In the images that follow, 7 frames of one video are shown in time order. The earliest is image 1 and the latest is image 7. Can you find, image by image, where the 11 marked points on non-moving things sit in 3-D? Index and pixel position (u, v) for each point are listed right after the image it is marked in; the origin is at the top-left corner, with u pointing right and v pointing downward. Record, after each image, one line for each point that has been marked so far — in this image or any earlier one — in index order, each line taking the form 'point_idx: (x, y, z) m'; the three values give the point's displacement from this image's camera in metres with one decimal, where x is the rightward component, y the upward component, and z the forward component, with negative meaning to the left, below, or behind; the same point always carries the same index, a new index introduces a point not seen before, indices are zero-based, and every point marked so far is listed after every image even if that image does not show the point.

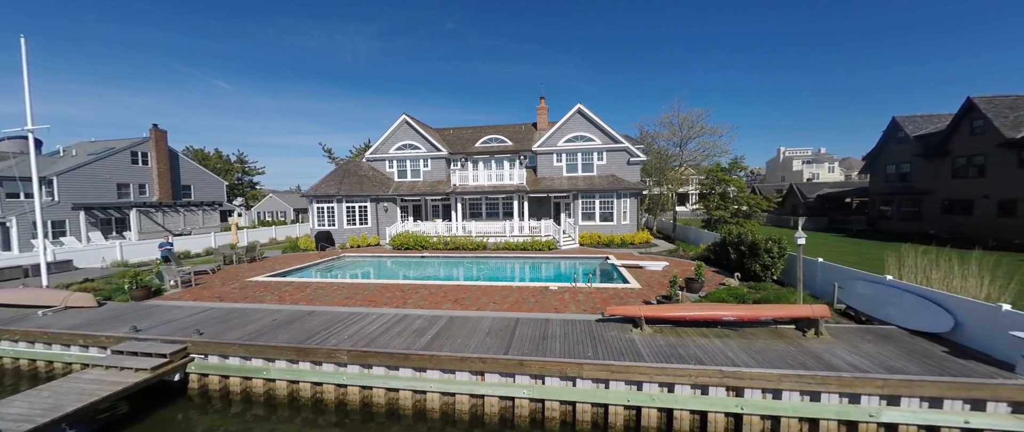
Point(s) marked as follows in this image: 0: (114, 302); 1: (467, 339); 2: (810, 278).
0: (-14.0, -3.1, +11.3) m
1: (-1.1, -2.9, +7.6) m
2: (+9.8, -2.2, +10.7) m
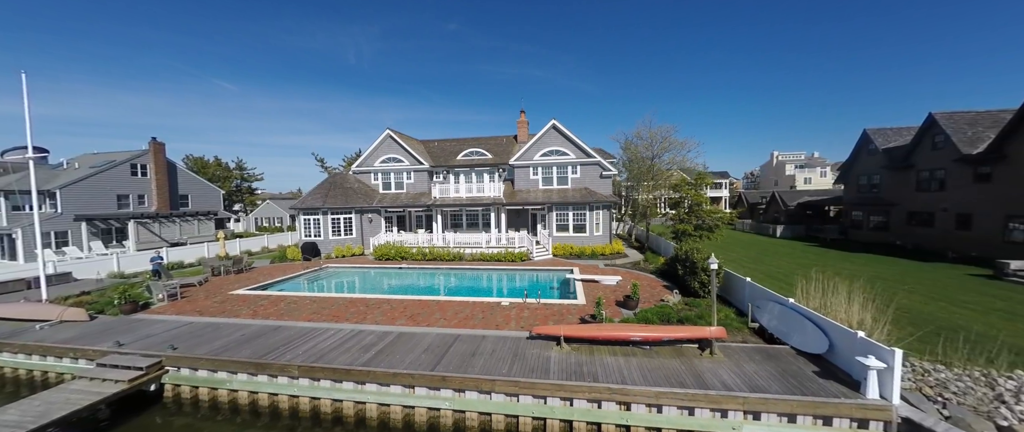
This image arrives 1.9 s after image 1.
0: (-15.7, -3.9, +12.4) m
1: (-2.8, -3.7, +8.5) m
2: (+8.1, -3.0, +11.5) m
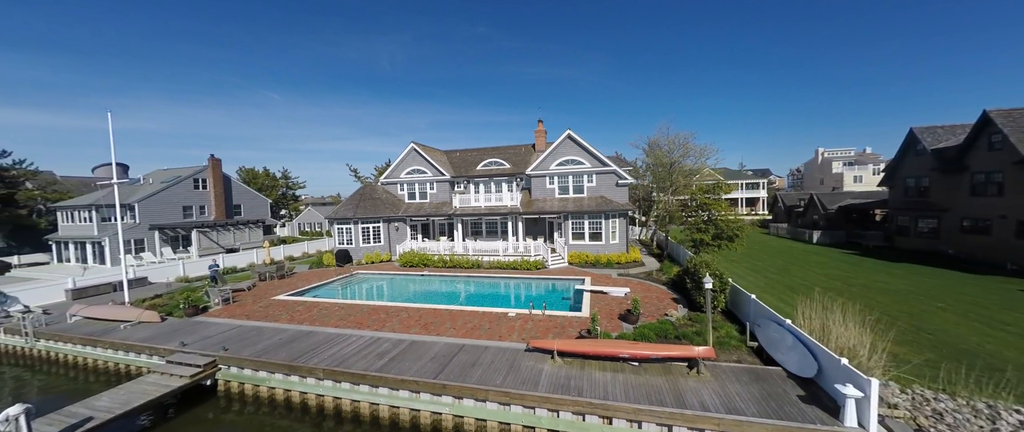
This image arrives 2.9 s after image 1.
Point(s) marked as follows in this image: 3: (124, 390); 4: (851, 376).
0: (-15.4, -4.6, +14.5) m
1: (-2.9, -4.3, +9.5) m
2: (+8.3, -3.5, +11.5) m
3: (-11.7, -5.2, +9.7) m
4: (+6.8, -3.2, +6.5) m
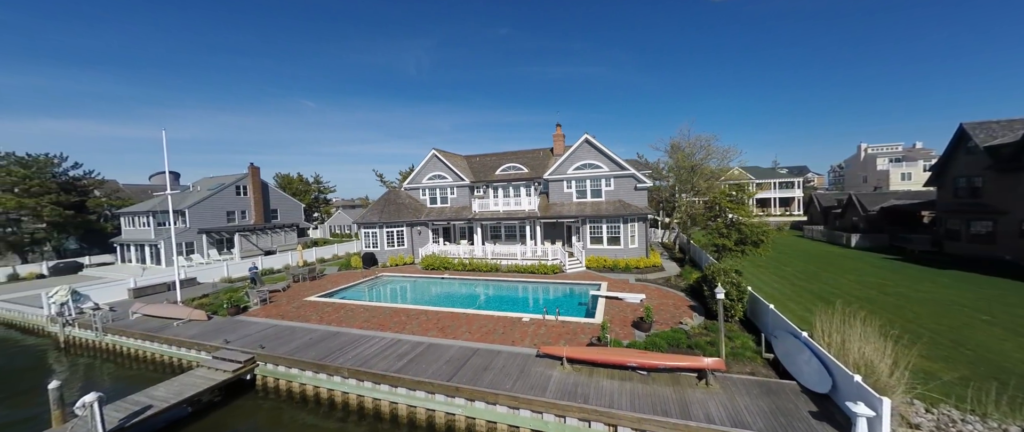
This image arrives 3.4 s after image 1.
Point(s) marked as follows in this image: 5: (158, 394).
0: (-14.6, -5.0, +15.9) m
1: (-2.6, -4.7, +10.0) m
2: (+8.7, -3.8, +11.2) m
3: (-11.3, -5.6, +10.8) m
4: (+6.9, -3.5, +6.3) m
5: (-11.1, -5.6, +10.1) m
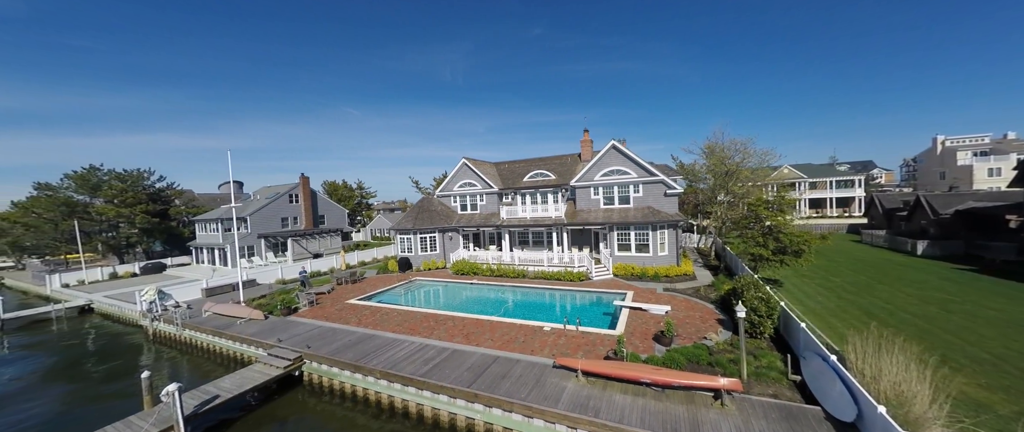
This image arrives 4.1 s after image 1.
0: (-13.3, -5.6, +17.9) m
1: (-2.0, -5.2, +10.7) m
2: (+9.4, -4.2, +10.7) m
3: (-10.6, -6.2, +12.4) m
4: (+7.1, -4.0, +6.0) m
5: (-10.5, -6.2, +11.7) m
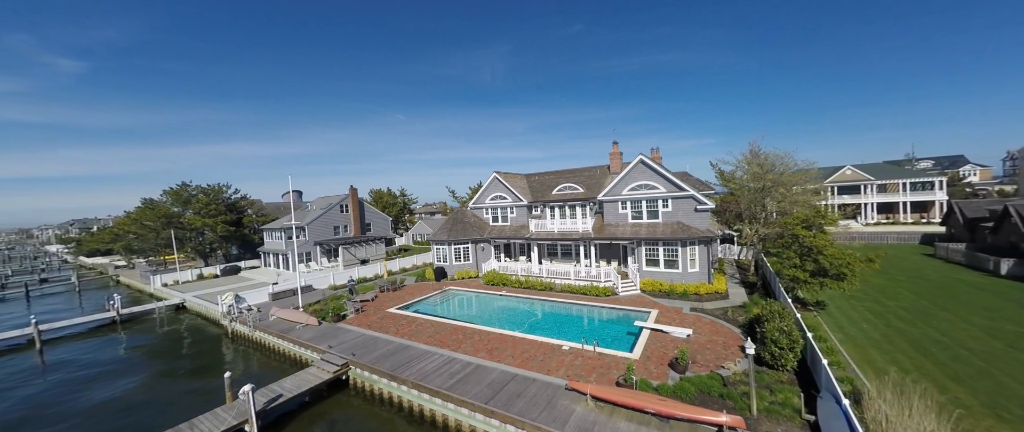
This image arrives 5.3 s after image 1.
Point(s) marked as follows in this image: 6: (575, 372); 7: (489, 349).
0: (-11.8, -6.7, +20.3) m
1: (-1.4, -6.3, +11.8) m
2: (+9.9, -5.3, +10.5) m
3: (-9.7, -7.3, +14.6) m
4: (+7.0, -5.0, +6.1) m
5: (-9.7, -7.3, +13.8) m
6: (+2.4, -5.9, +12.1) m
7: (-1.0, -6.2, +14.8) m
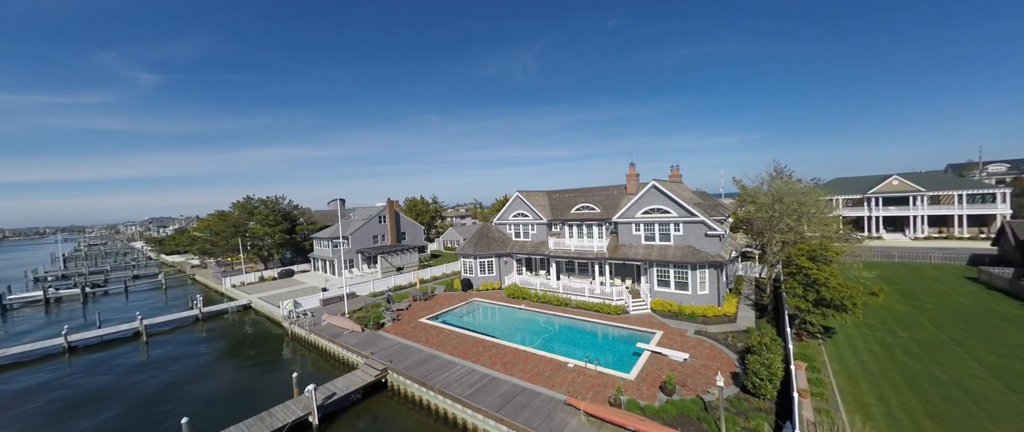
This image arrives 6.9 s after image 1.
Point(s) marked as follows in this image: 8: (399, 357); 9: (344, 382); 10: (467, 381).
0: (-10.6, -8.3, +23.5) m
1: (-1.0, -7.9, +14.1) m
2: (+10.1, -7.0, +11.7) m
3: (-9.1, -8.9, +17.6) m
4: (+6.8, -6.7, +7.6) m
5: (-9.1, -8.9, +16.9) m
6: (+2.8, -7.6, +14.0) m
7: (-0.4, -7.8, +17.1) m
8: (-6.6, -8.2, +18.7) m
9: (-9.0, -8.9, +17.1) m
10: (-2.1, -8.0, +15.5) m
